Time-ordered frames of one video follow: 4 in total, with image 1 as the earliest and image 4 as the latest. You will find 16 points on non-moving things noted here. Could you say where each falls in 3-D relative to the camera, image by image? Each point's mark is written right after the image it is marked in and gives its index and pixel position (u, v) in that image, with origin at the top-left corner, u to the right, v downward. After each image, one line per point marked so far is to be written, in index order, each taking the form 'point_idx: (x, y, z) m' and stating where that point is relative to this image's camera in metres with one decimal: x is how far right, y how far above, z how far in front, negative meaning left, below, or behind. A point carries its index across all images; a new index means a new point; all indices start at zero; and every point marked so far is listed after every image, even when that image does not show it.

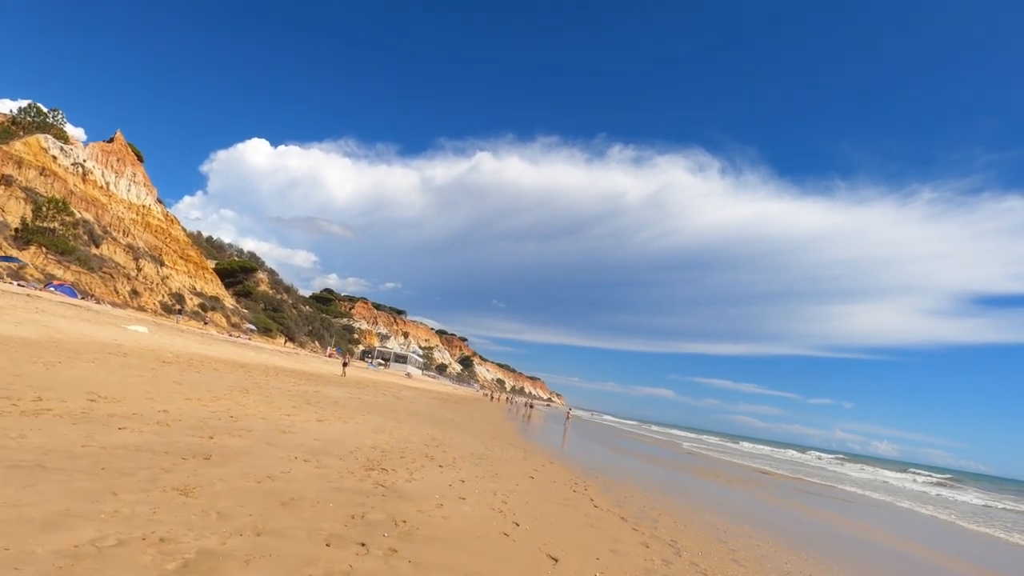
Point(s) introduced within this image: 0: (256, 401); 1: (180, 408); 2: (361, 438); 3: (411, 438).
0: (-5.3, -2.3, +10.7) m
1: (-4.8, -1.7, +7.4) m
2: (-2.5, -2.5, +8.6) m
3: (-2.1, -3.1, +10.6) m
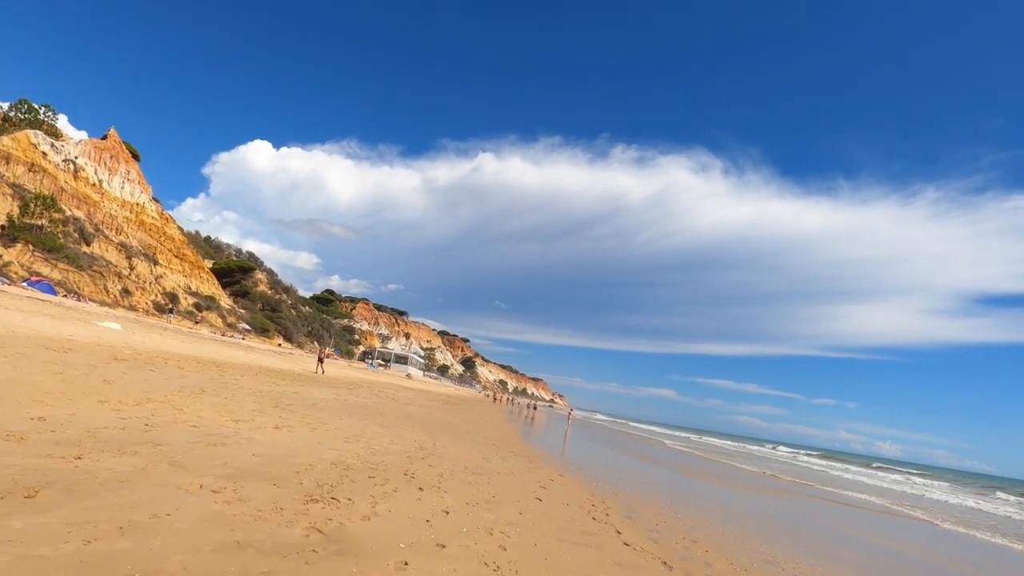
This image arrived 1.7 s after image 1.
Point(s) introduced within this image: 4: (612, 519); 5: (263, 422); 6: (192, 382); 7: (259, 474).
0: (-5.3, -2.0, +8.9) m
1: (-4.8, -1.4, +5.6) m
2: (-2.5, -2.2, +6.8) m
3: (-2.1, -2.7, +8.8) m
4: (+1.3, -3.0, +6.8) m
5: (-4.0, -2.1, +8.2) m
6: (-7.3, -2.1, +11.6) m
7: (-2.4, -1.8, +4.9) m
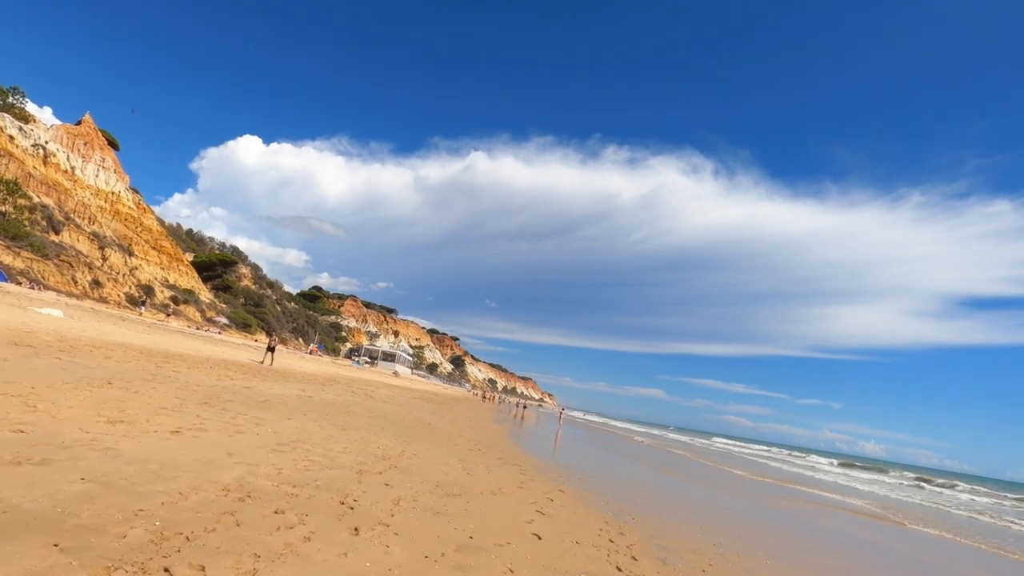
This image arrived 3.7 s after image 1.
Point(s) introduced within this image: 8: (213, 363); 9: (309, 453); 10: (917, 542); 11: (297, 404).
0: (-5.5, -1.4, +6.7) m
1: (-4.9, -0.8, +3.4) m
2: (-2.6, -1.6, +4.6) m
3: (-2.2, -2.2, +6.7) m
4: (+1.2, -2.5, +4.7) m
5: (-4.1, -1.6, +6.0) m
6: (-7.5, -1.5, +9.4) m
7: (-2.5, -1.2, +2.8) m
8: (-11.2, -2.8, +19.2) m
9: (-2.6, -2.1, +6.5) m
10: (+13.9, -8.6, +17.6) m
11: (-5.2, -2.7, +12.2) m
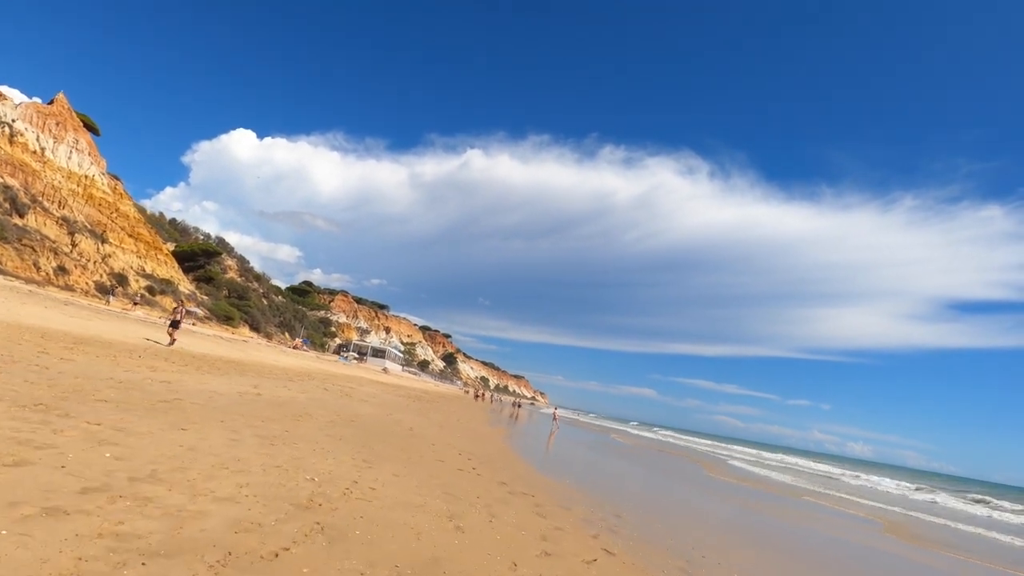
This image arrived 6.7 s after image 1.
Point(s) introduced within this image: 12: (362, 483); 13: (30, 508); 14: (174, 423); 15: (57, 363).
0: (-5.3, -0.7, +3.5) m
1: (-4.6, -0.1, +0.2) m
2: (-2.4, -1.0, +1.4) m
3: (-2.0, -1.5, +3.5) m
4: (+1.4, -1.9, +1.6) m
5: (-3.9, -0.9, +2.8) m
6: (-7.3, -0.8, +6.1) m
7: (-2.3, -0.6, -0.4) m
8: (-11.2, -2.0, +15.9) m
9: (-2.4, -1.4, +3.3) m
10: (+13.9, -8.1, +14.7) m
11: (-5.0, -2.0, +9.0) m
12: (-1.6, -2.1, +5.6) m
13: (-2.7, -1.2, +3.0) m
14: (-4.2, -1.7, +6.4) m
15: (-7.8, -1.3, +8.8) m
